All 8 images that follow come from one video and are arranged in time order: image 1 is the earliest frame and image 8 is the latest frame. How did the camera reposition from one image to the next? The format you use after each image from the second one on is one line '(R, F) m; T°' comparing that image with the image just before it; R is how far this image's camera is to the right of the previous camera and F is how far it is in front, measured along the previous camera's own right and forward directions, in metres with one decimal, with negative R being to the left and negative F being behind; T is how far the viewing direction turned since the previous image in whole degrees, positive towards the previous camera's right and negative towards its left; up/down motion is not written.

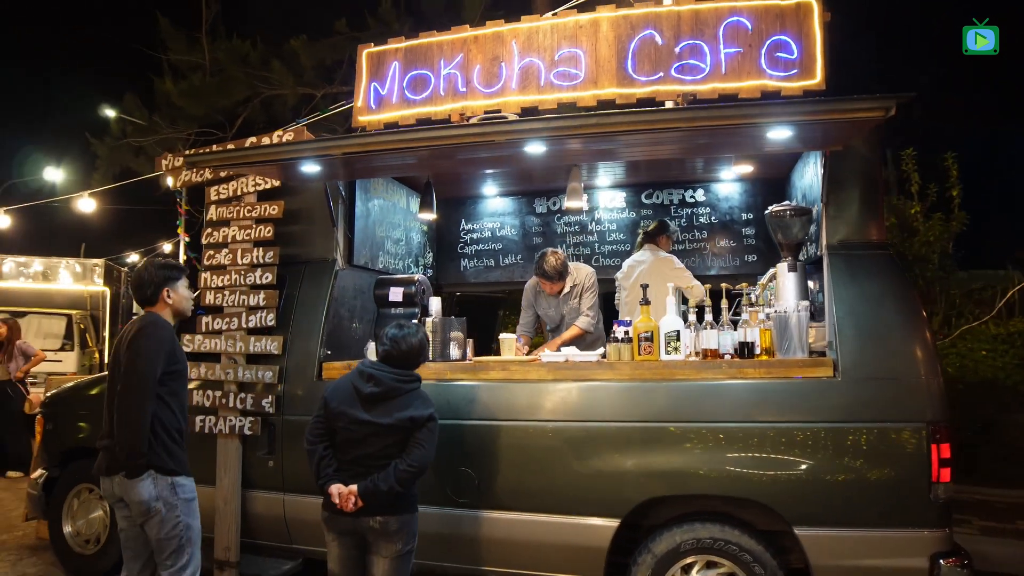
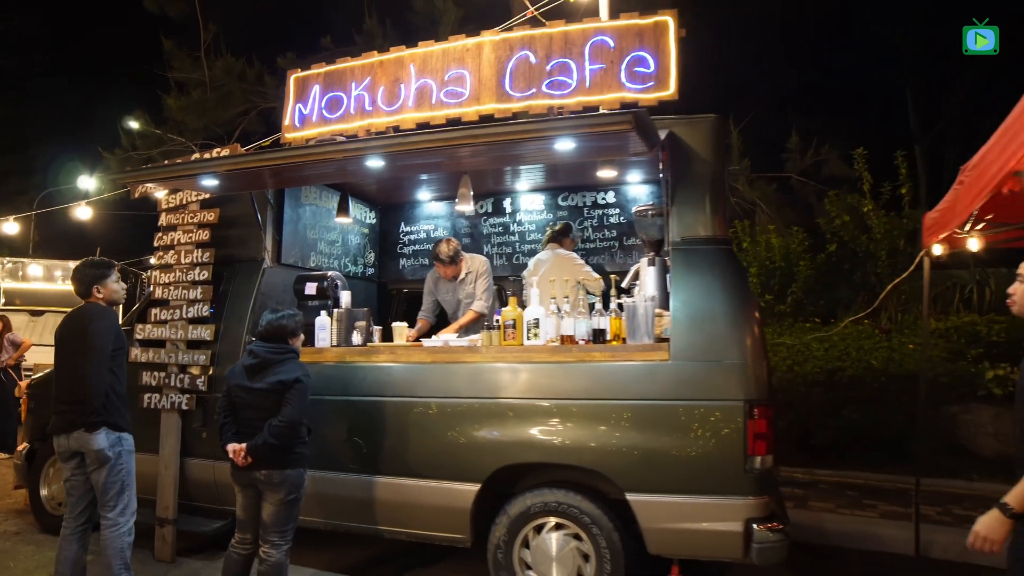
(+1.0, -0.5) m; -4°
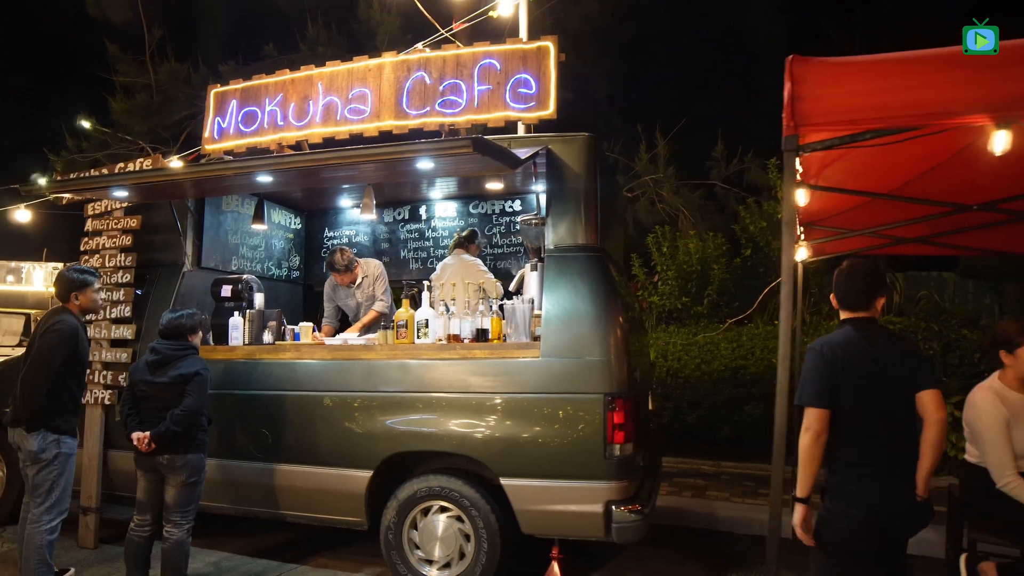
(+0.6, -0.4) m; +2°
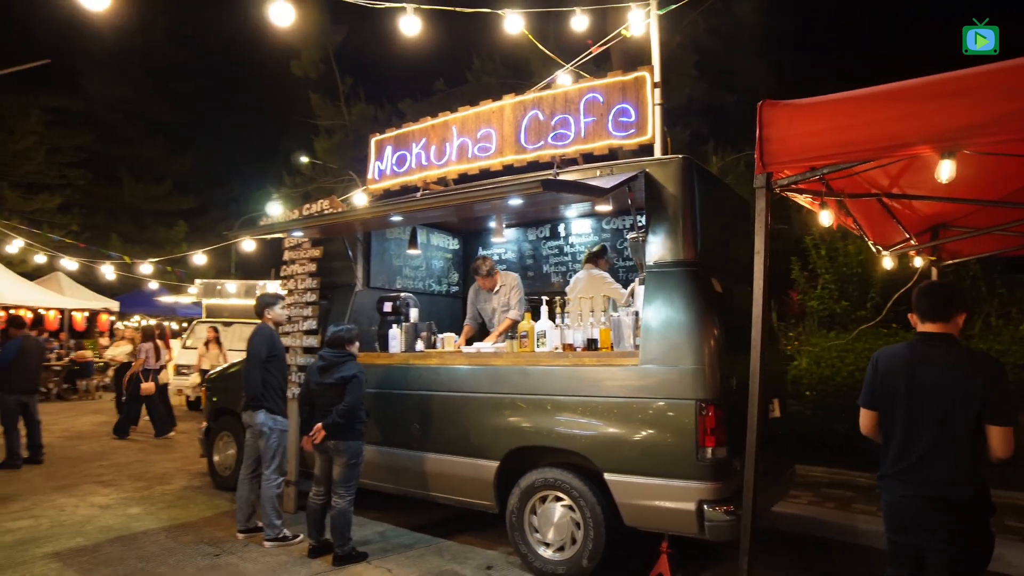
(+0.7, -0.5) m; -16°
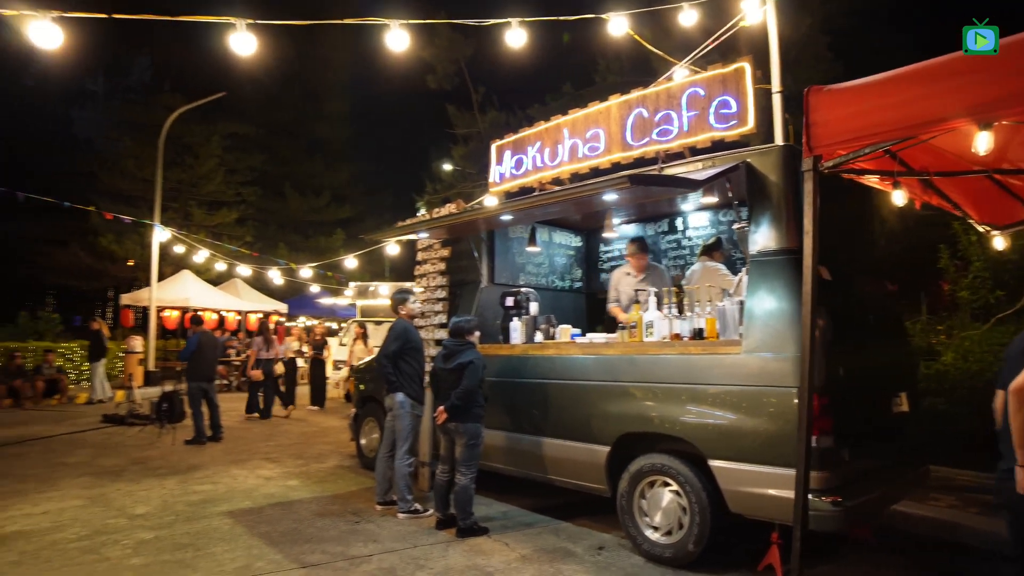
(+0.3, -0.3) m; -12°
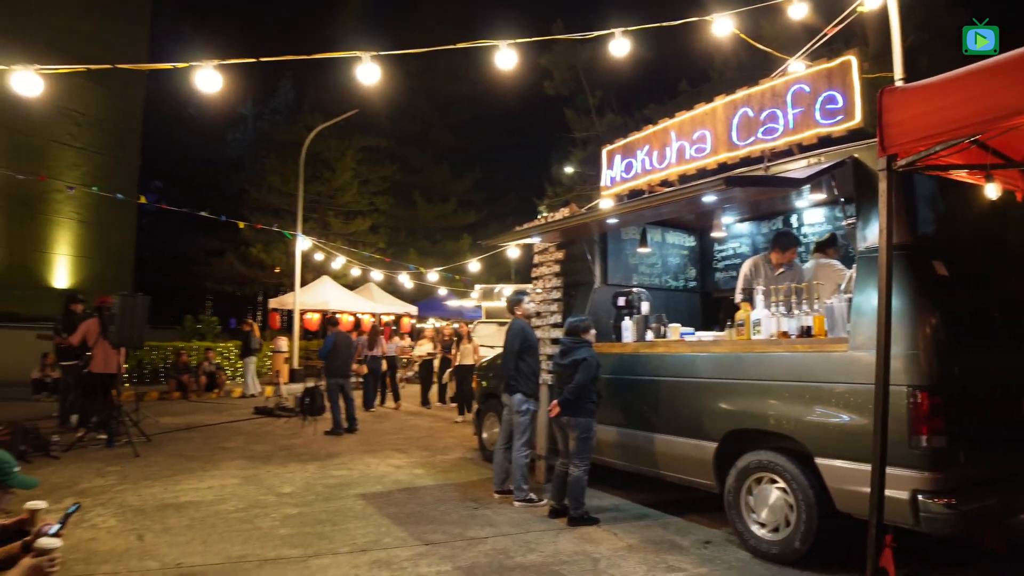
(+0.2, -0.3) m; -10°
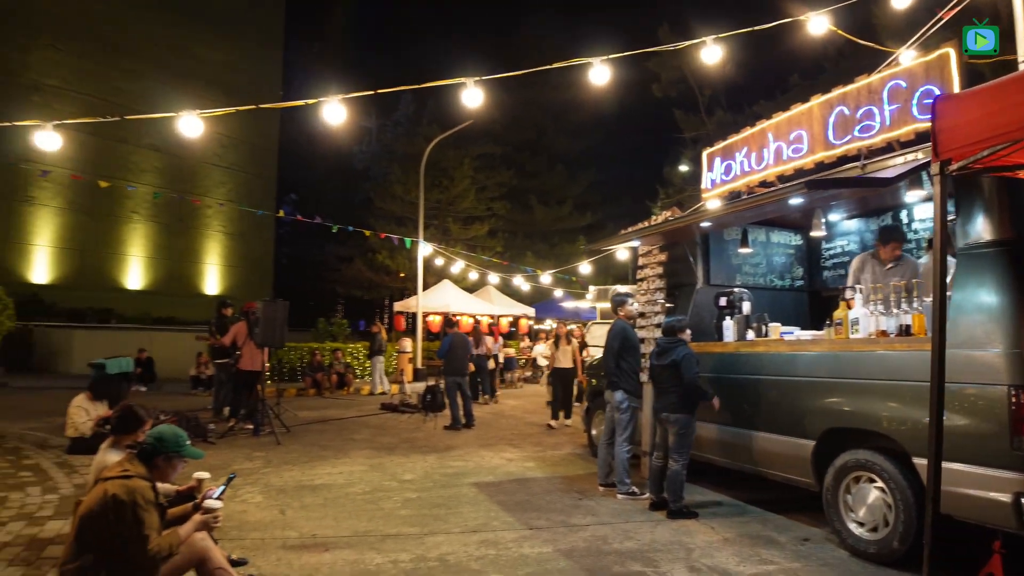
(+0.2, -0.4) m; -9°
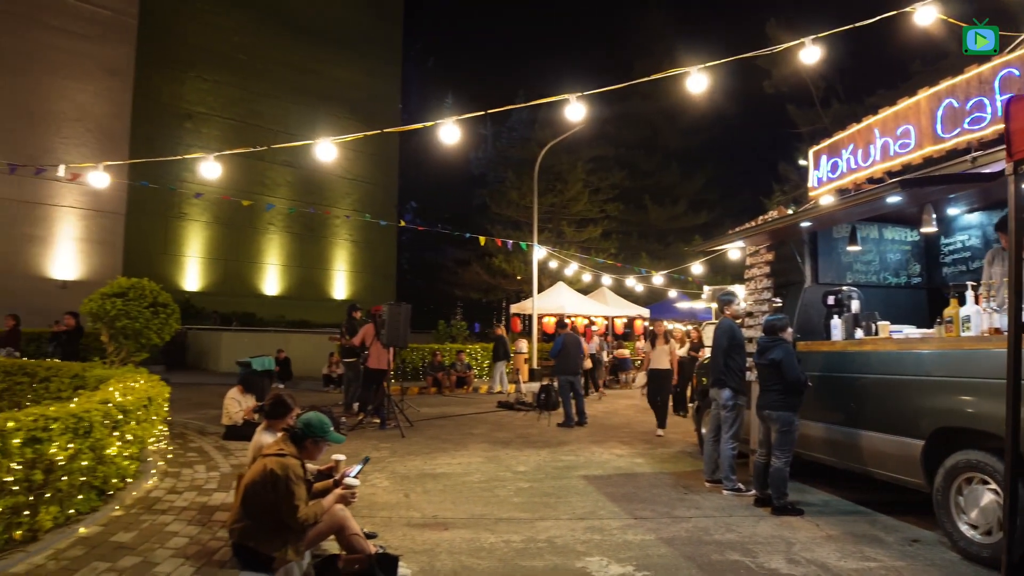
(+0.1, -0.4) m; -9°
